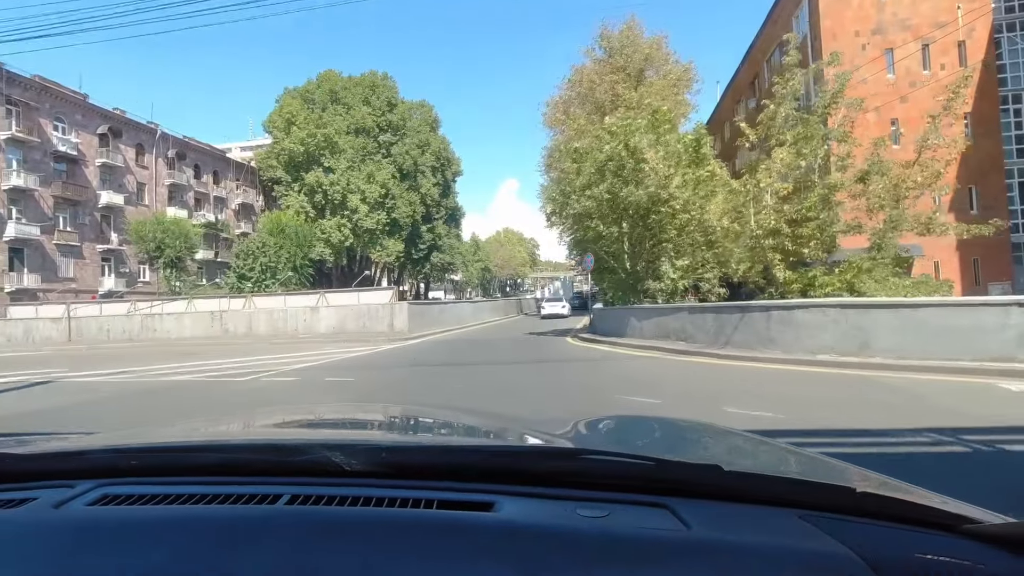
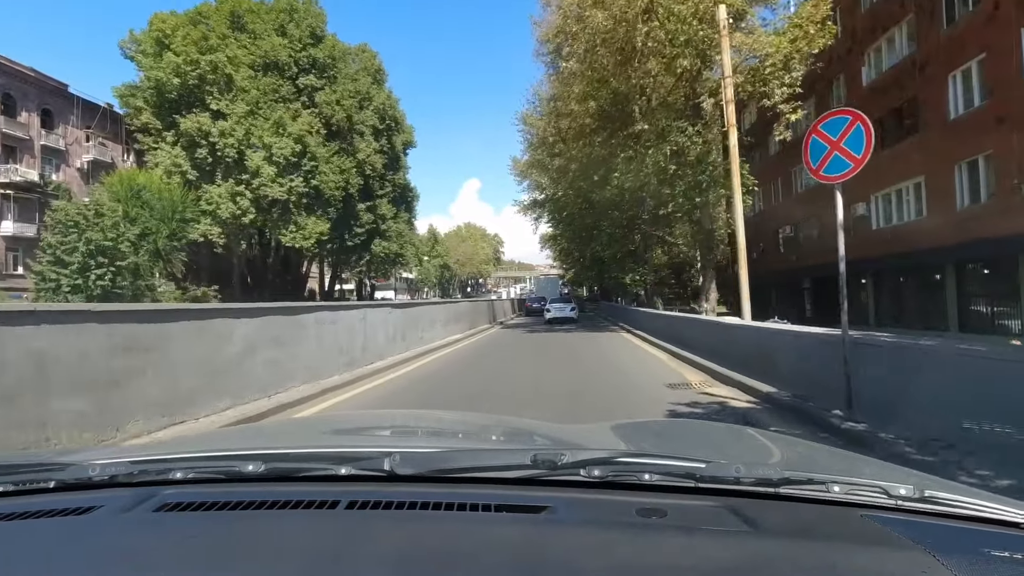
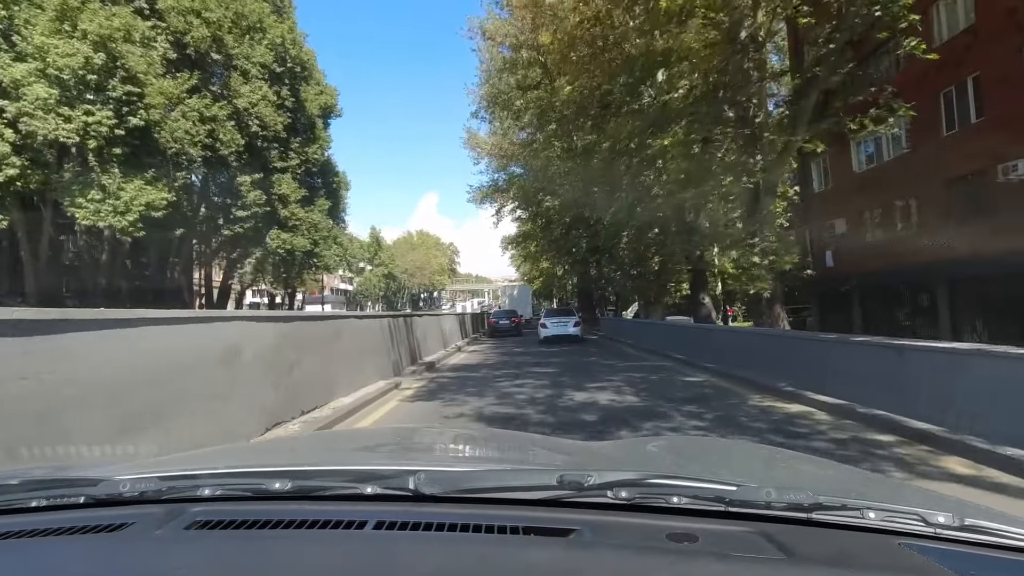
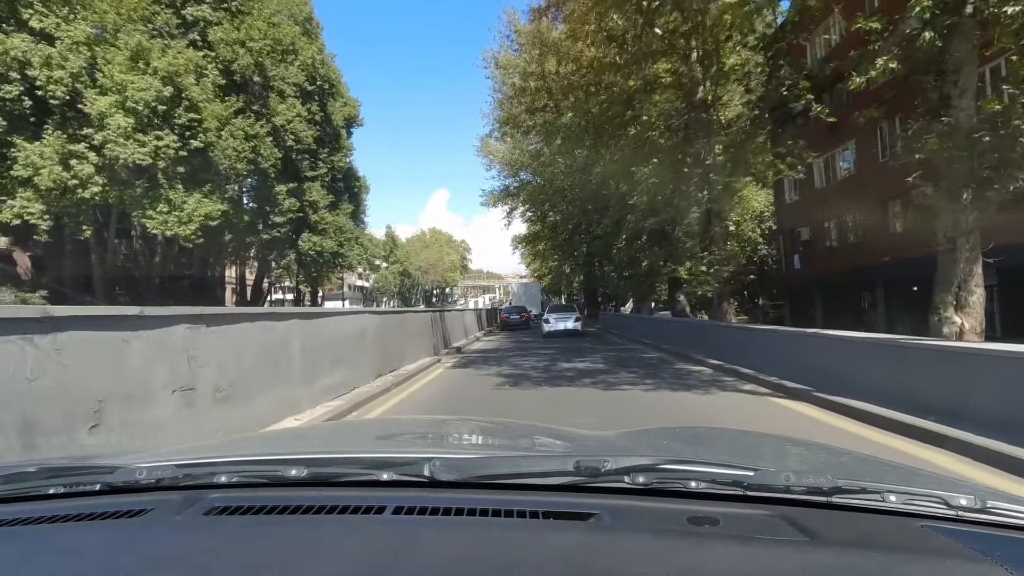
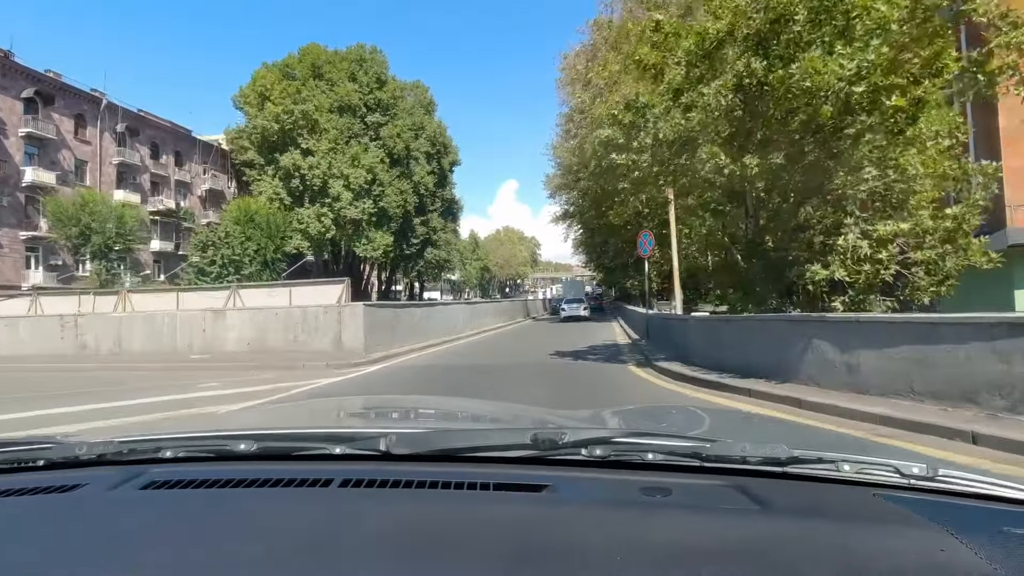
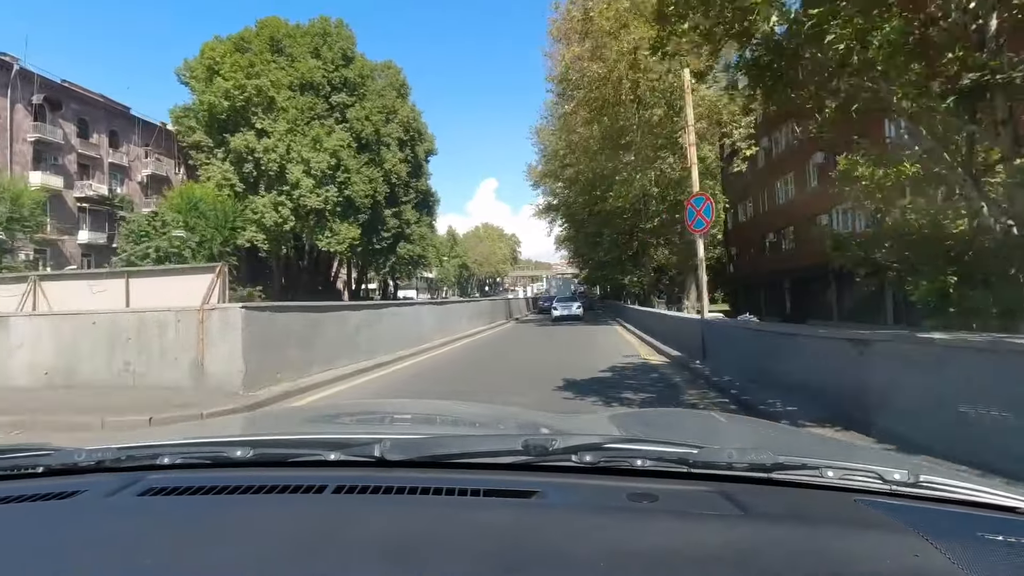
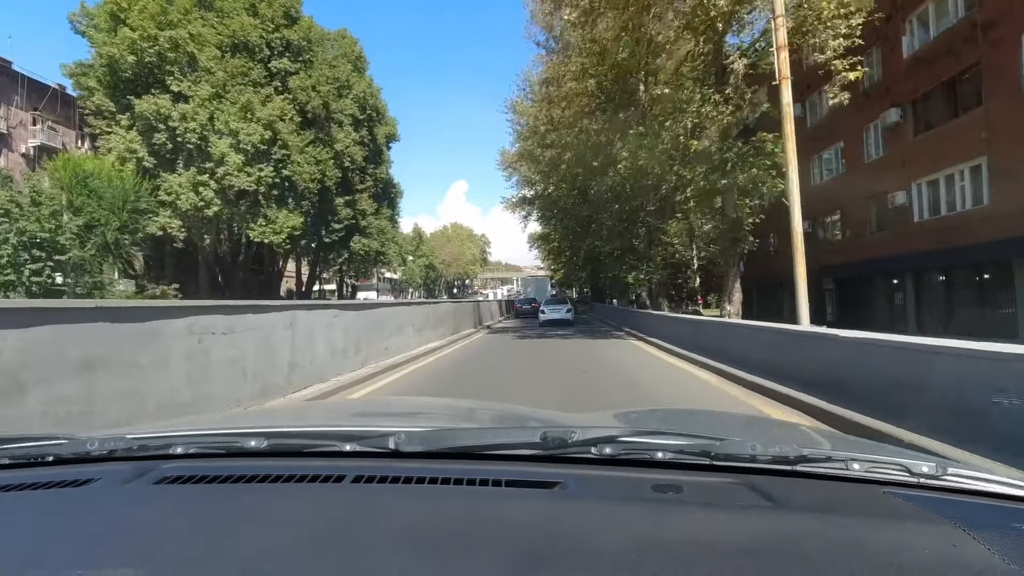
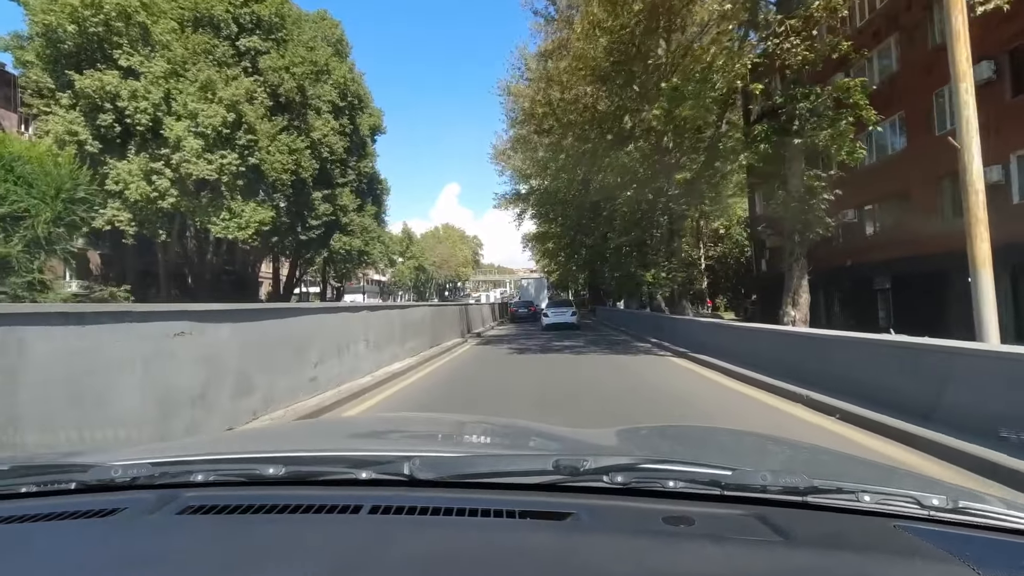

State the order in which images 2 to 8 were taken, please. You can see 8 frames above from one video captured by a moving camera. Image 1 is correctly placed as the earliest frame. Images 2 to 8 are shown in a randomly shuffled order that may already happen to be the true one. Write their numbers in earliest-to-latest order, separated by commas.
5, 6, 2, 7, 8, 4, 3
